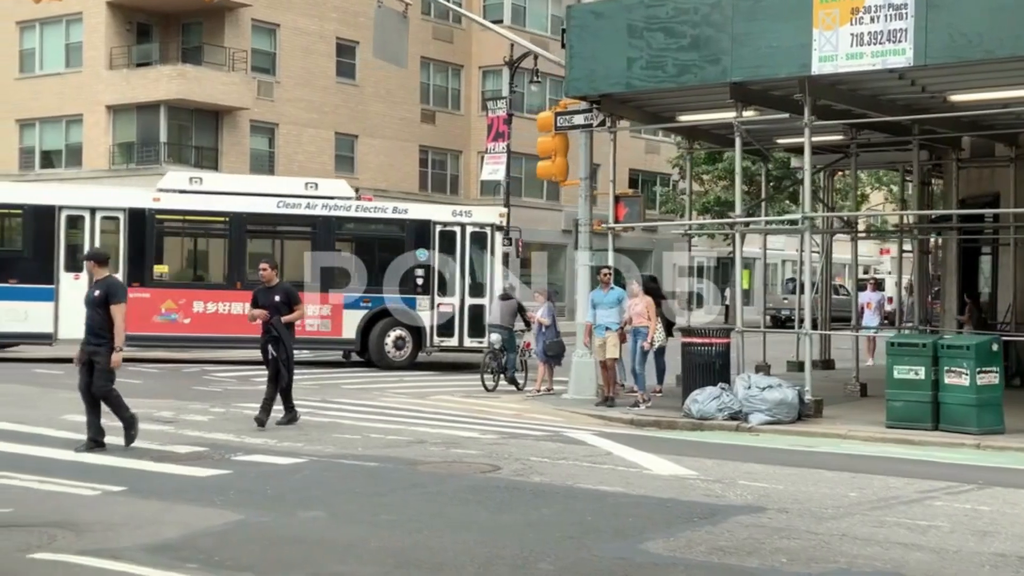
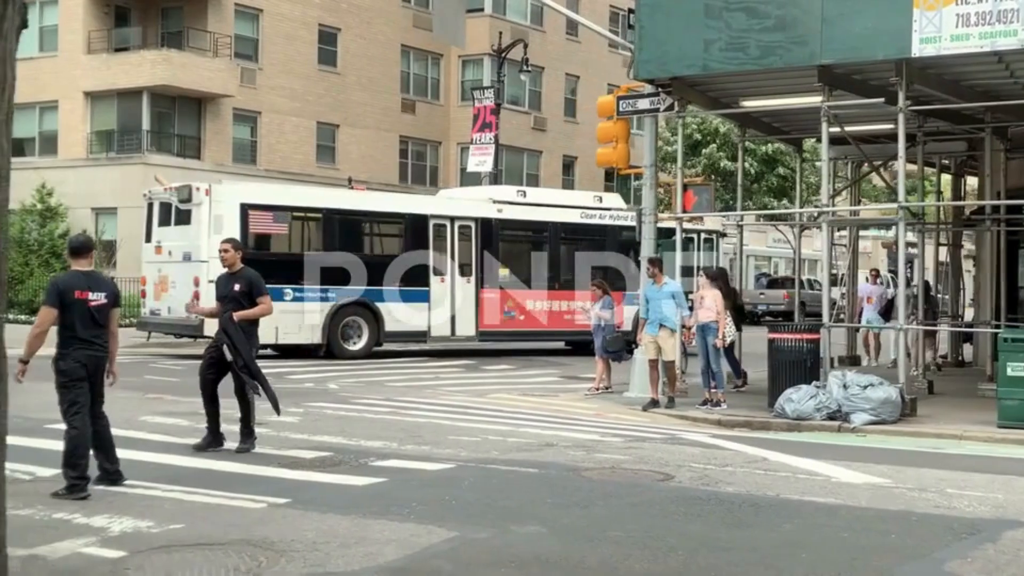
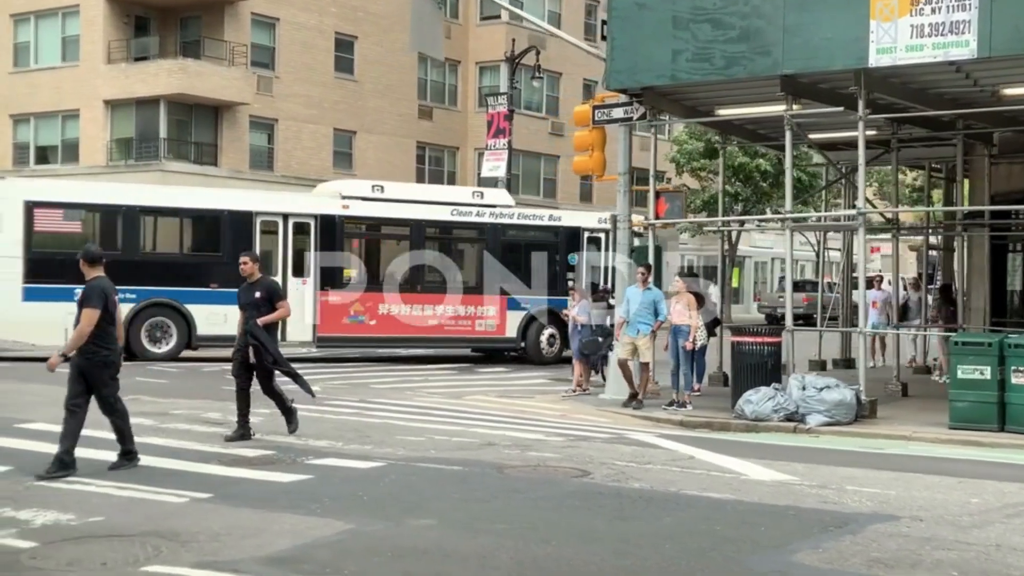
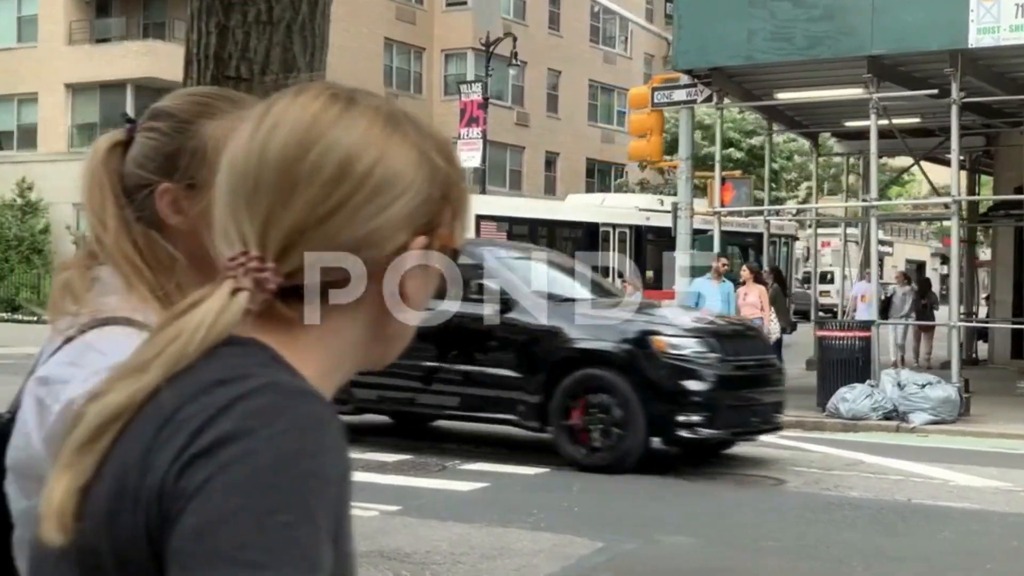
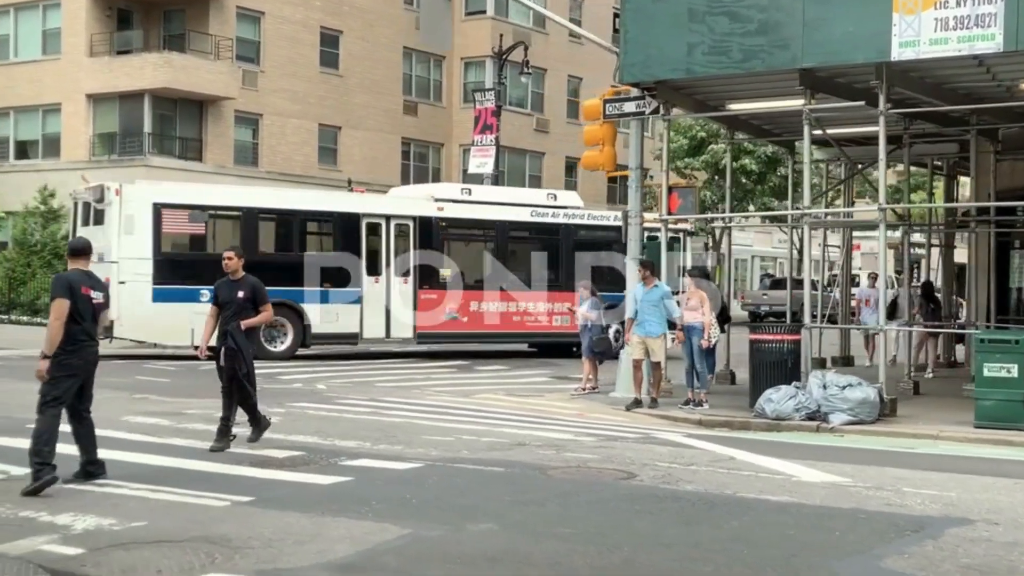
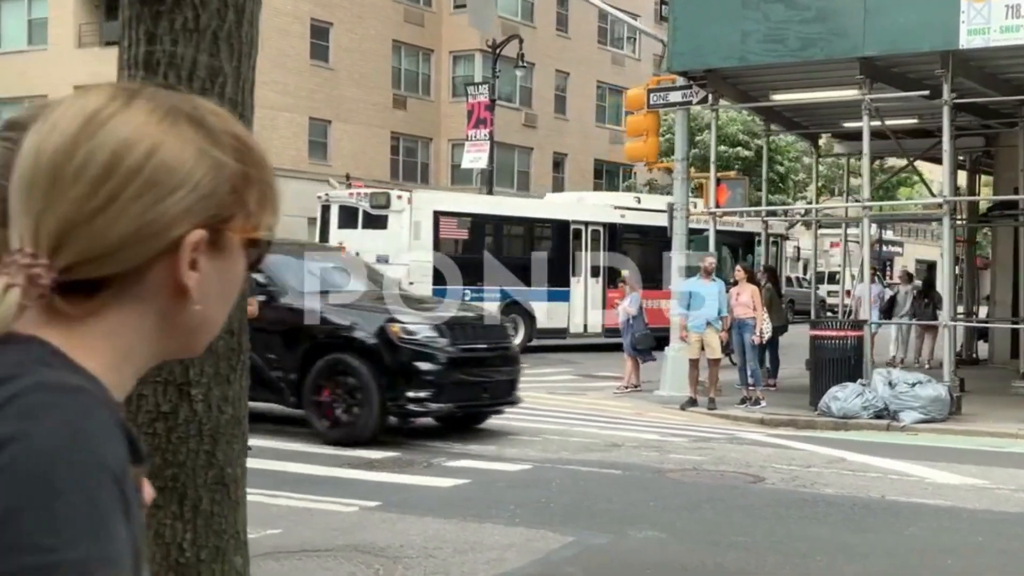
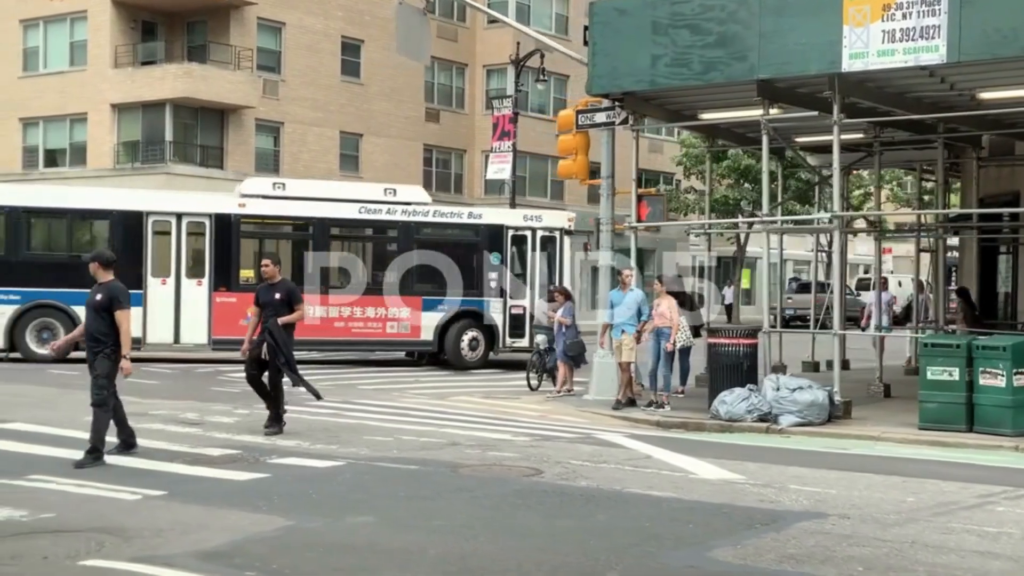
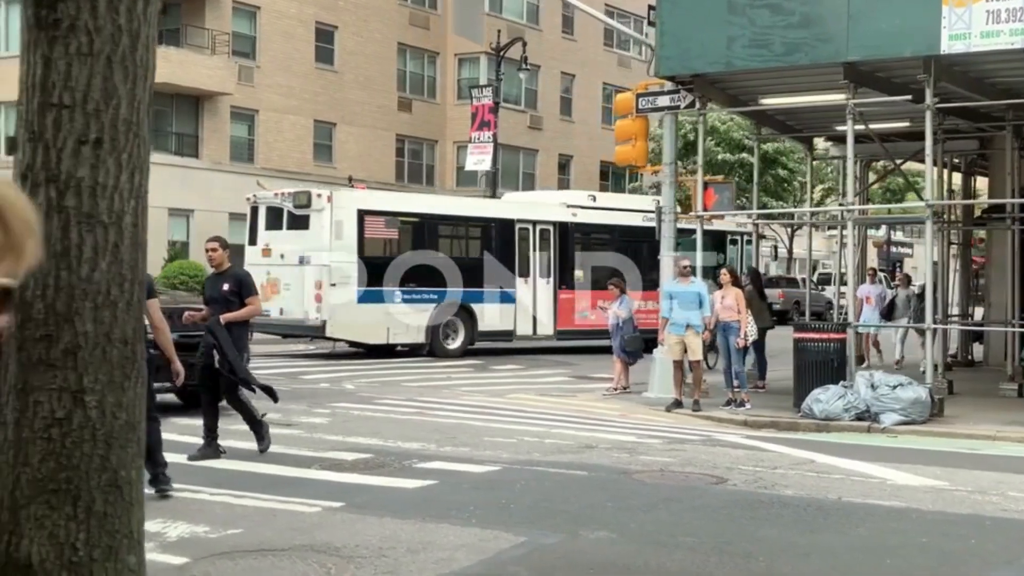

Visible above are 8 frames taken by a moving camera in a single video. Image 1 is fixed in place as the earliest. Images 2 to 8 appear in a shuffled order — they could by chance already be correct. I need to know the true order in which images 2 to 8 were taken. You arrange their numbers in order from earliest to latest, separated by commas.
7, 3, 5, 2, 8, 6, 4
